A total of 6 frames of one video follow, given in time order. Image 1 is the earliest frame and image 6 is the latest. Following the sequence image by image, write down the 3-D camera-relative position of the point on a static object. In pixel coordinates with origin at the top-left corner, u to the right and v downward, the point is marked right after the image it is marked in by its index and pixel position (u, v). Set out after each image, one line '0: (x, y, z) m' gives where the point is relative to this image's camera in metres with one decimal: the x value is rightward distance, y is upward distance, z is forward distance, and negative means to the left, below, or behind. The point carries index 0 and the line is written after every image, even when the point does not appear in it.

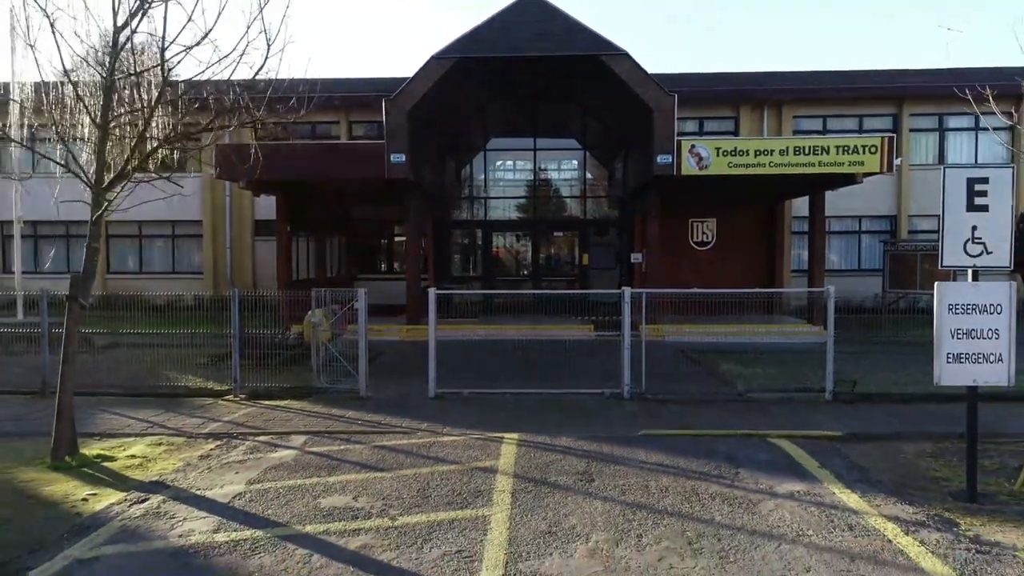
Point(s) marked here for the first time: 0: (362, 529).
0: (-1.2, -2.0, +5.8) m
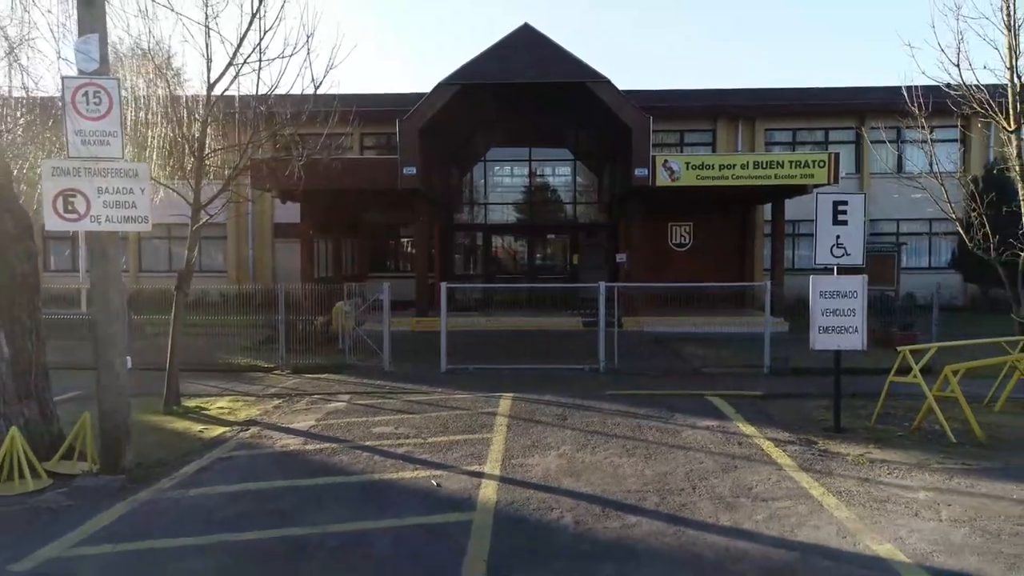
0: (-1.3, -1.9, +8.4) m
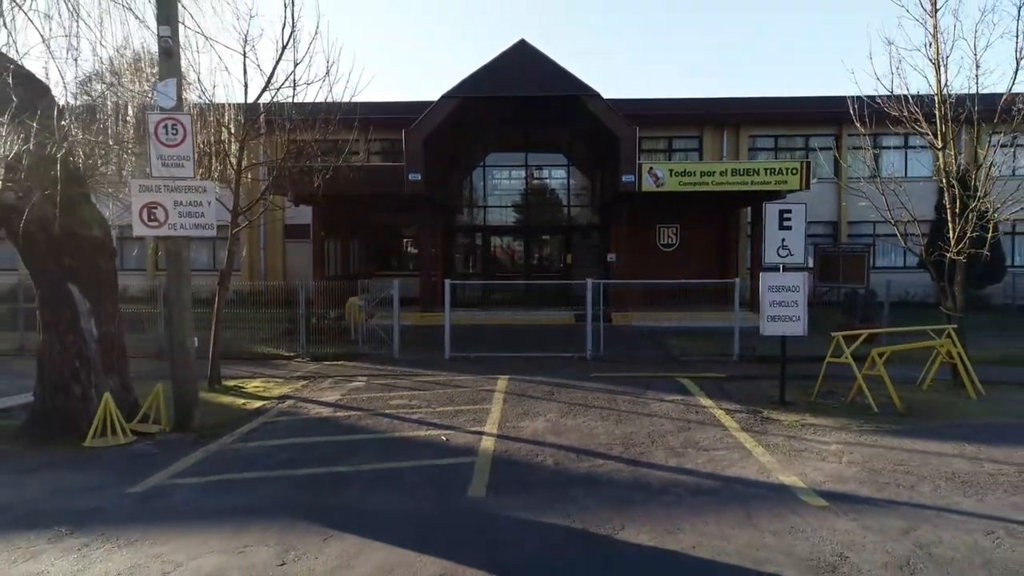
0: (-1.3, -1.8, +10.1) m
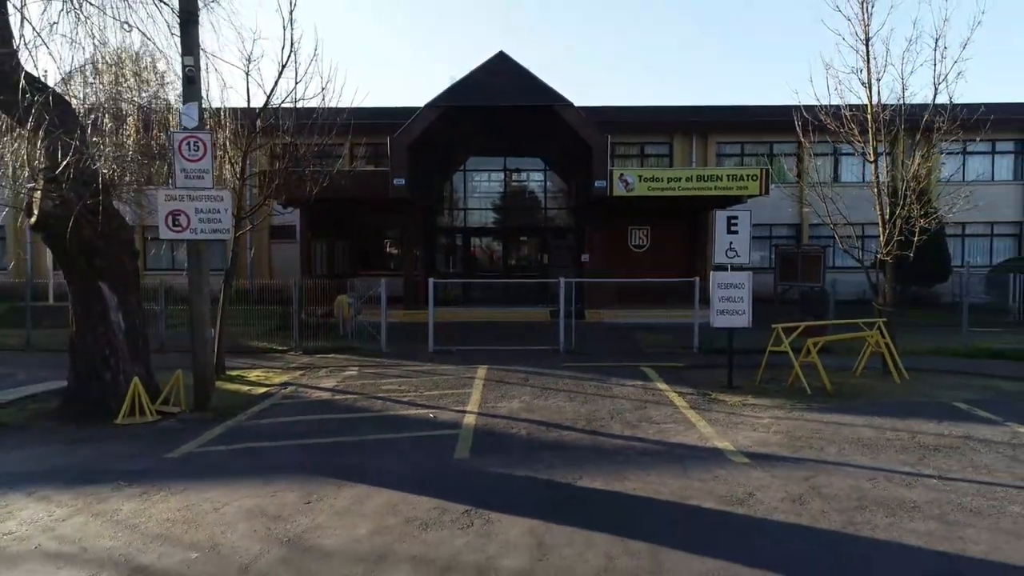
0: (-1.7, -1.7, +11.4) m
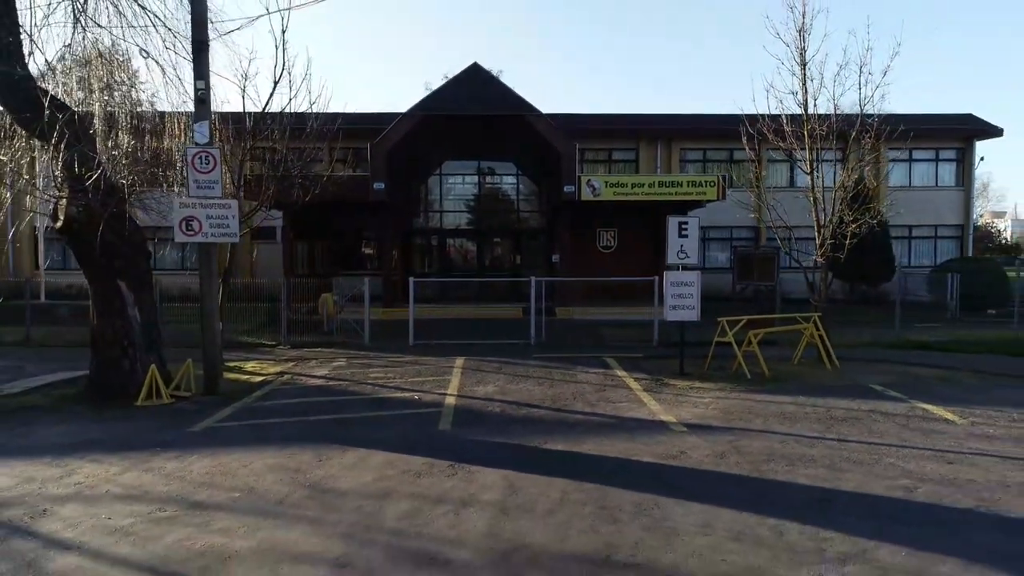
0: (-2.1, -1.7, +12.8) m
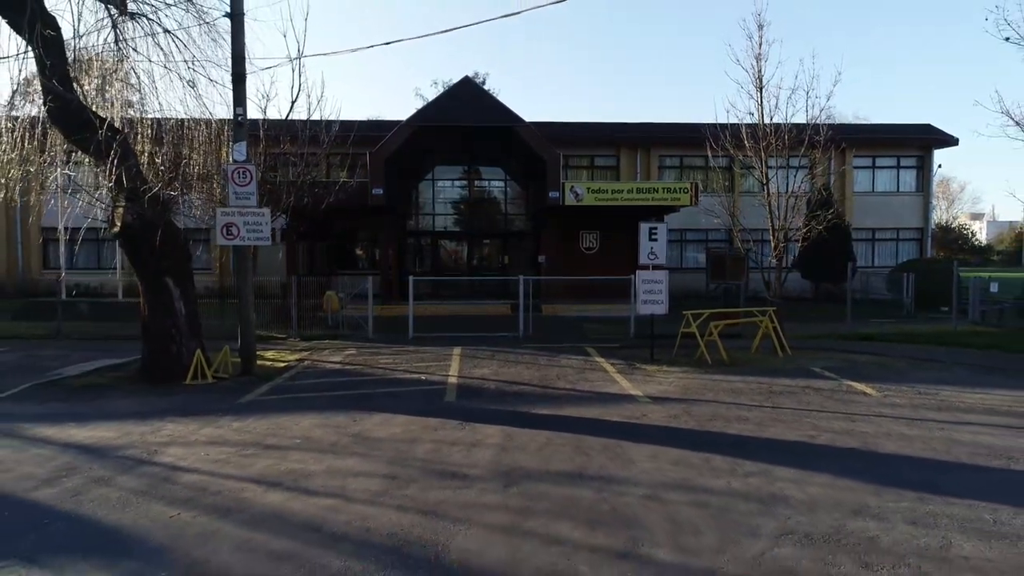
0: (-2.3, -1.6, +14.7) m
